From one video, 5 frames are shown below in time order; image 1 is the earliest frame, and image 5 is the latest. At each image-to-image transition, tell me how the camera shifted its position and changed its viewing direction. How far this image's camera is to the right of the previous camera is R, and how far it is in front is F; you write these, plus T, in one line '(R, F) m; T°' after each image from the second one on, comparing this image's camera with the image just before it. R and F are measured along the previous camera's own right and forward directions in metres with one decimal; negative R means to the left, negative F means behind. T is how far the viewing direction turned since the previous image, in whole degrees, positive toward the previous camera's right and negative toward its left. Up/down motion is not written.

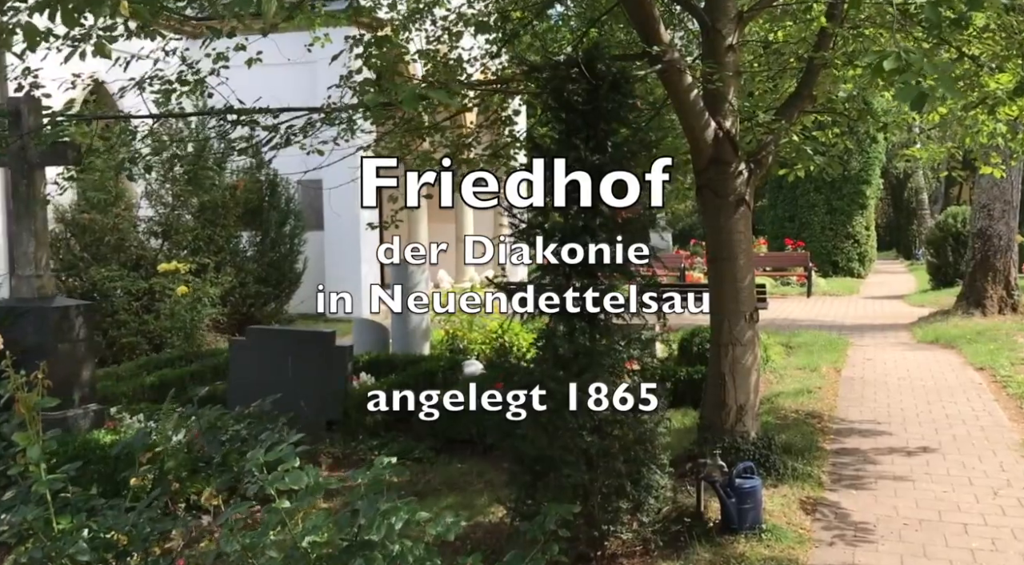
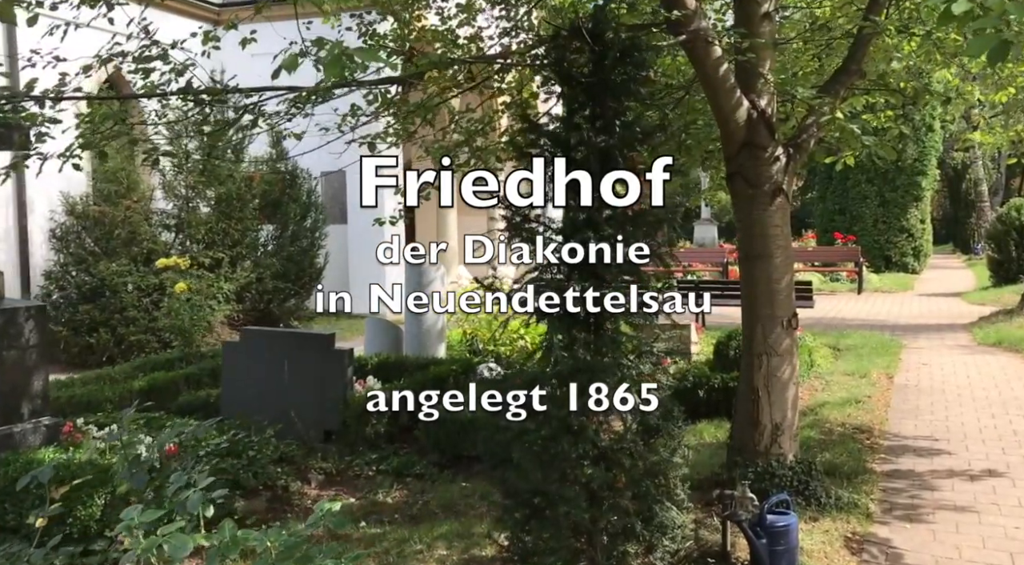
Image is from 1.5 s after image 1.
(+0.3, +0.8) m; -3°
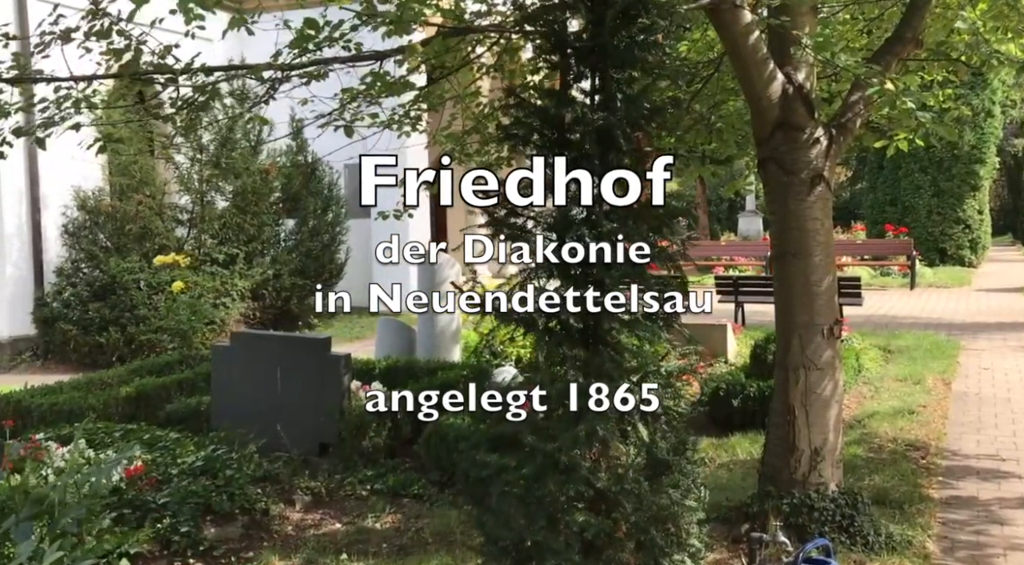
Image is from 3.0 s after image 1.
(+0.3, +0.7) m; -3°
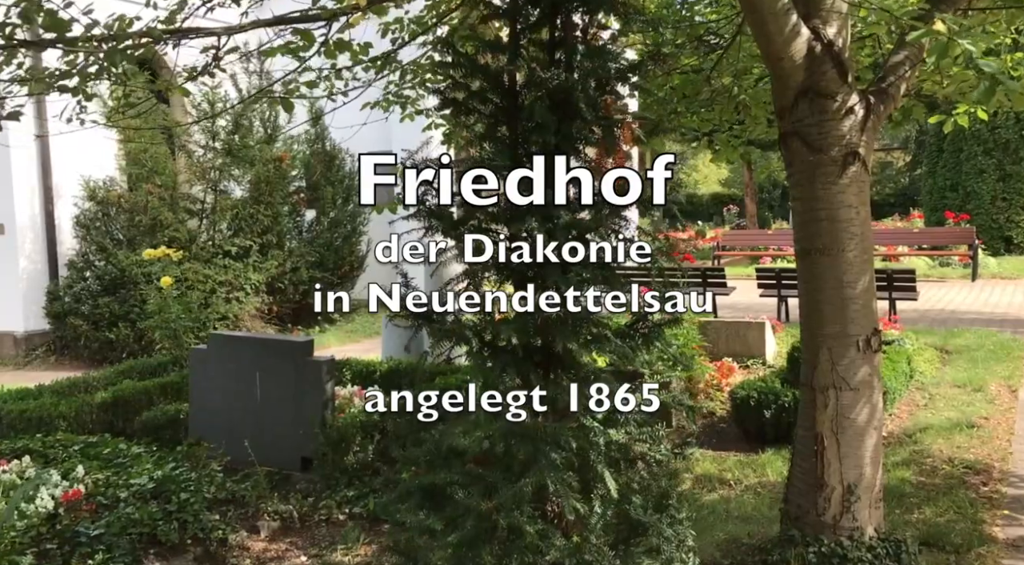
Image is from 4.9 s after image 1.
(+0.3, +0.8) m; -3°
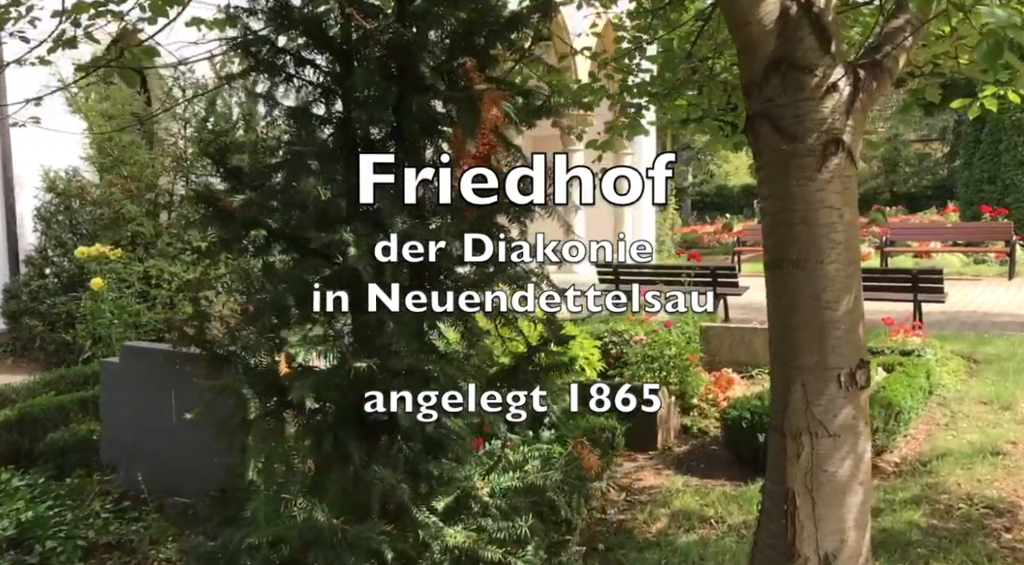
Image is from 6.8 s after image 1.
(+0.5, +0.9) m; -2°
